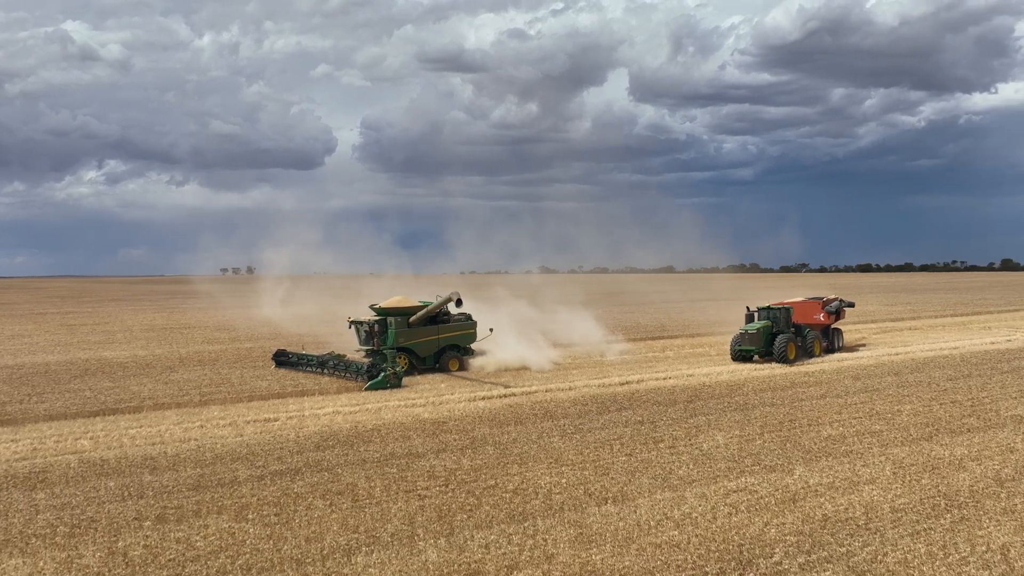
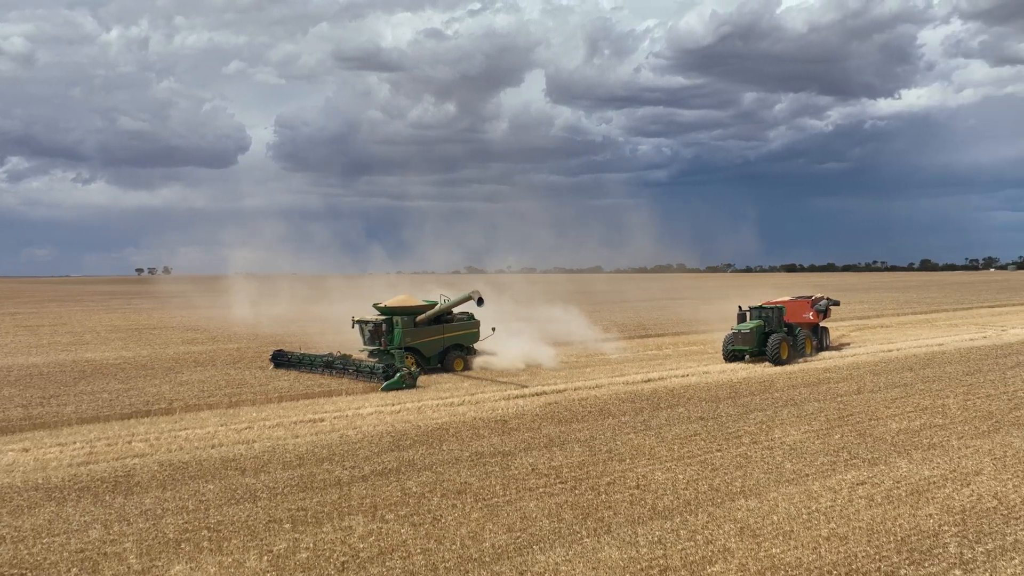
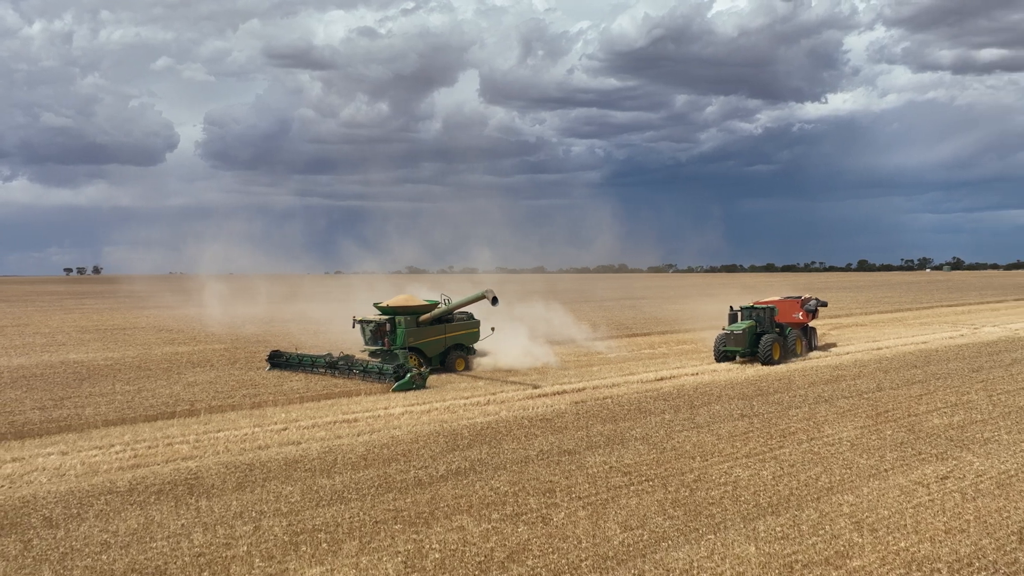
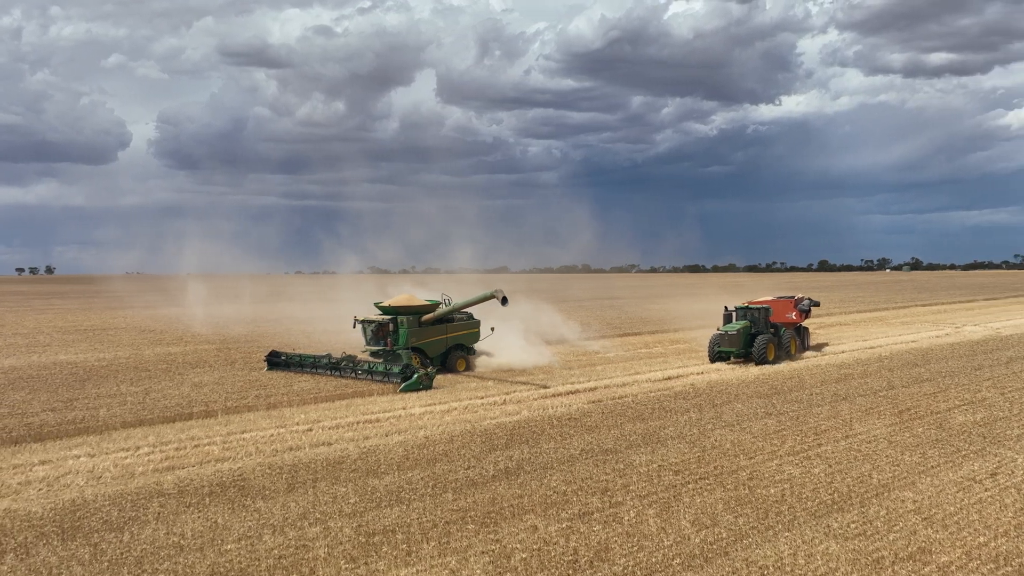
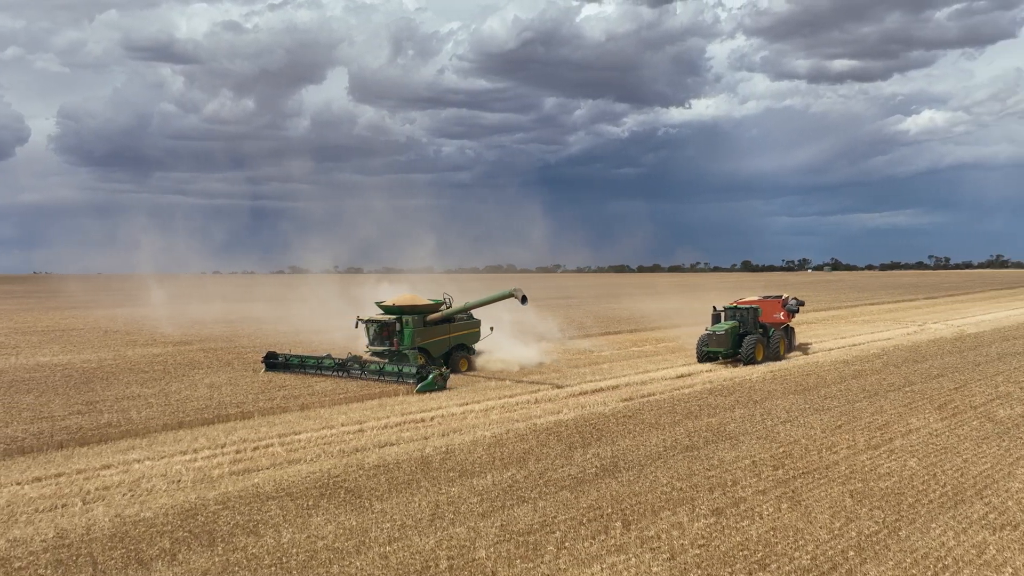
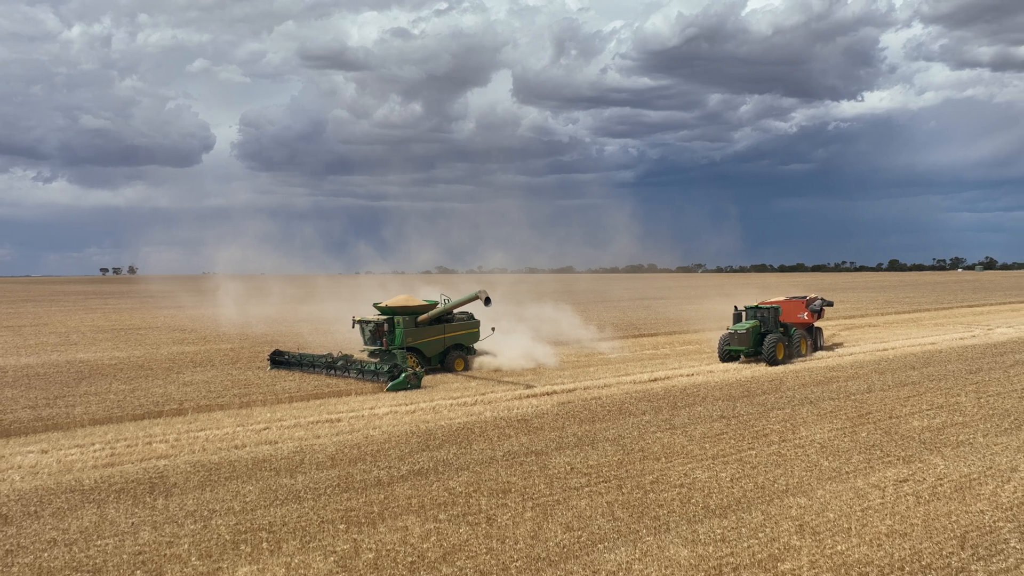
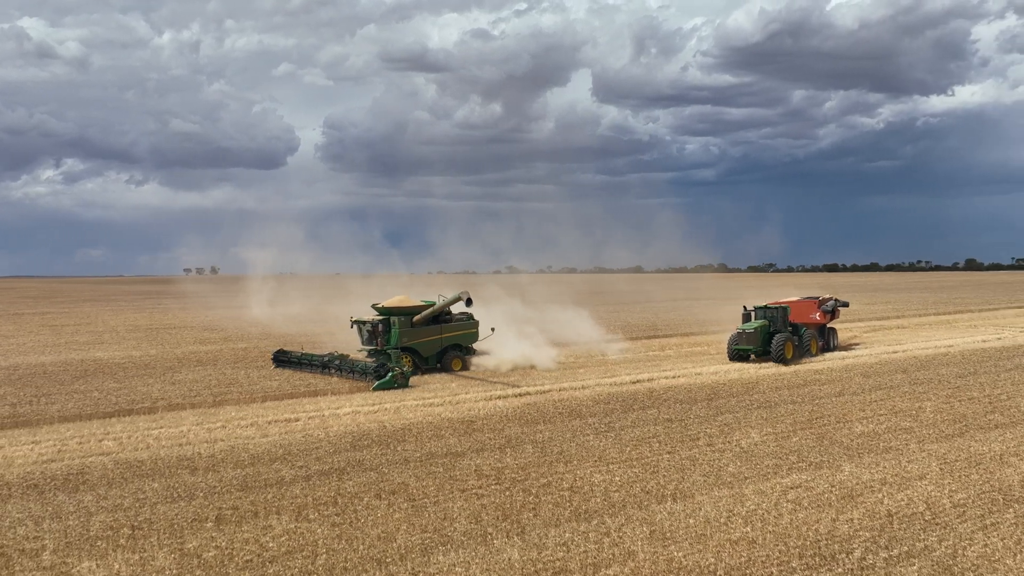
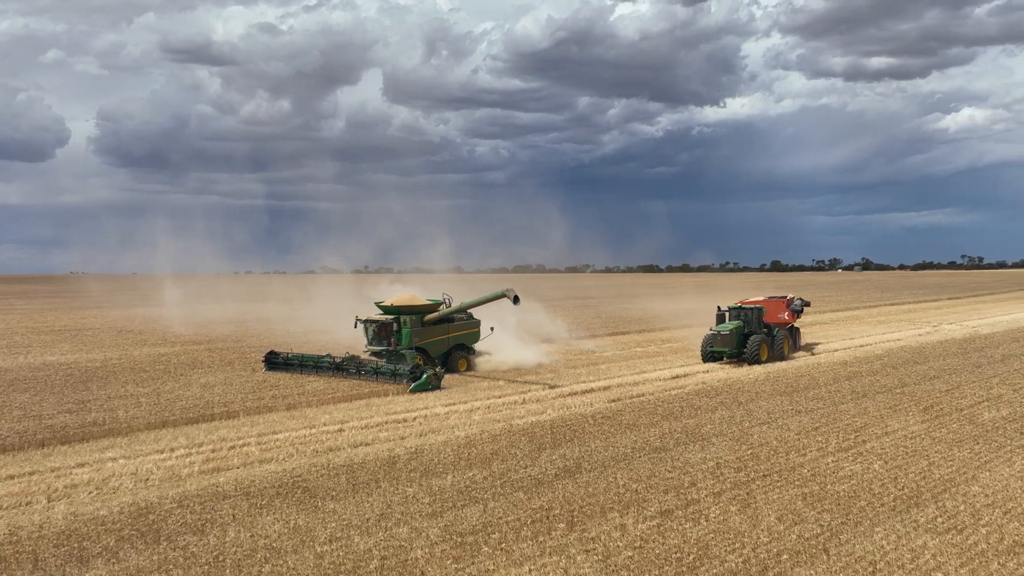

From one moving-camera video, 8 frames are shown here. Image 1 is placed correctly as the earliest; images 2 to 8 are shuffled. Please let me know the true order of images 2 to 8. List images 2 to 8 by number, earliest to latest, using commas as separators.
7, 2, 6, 3, 4, 8, 5
